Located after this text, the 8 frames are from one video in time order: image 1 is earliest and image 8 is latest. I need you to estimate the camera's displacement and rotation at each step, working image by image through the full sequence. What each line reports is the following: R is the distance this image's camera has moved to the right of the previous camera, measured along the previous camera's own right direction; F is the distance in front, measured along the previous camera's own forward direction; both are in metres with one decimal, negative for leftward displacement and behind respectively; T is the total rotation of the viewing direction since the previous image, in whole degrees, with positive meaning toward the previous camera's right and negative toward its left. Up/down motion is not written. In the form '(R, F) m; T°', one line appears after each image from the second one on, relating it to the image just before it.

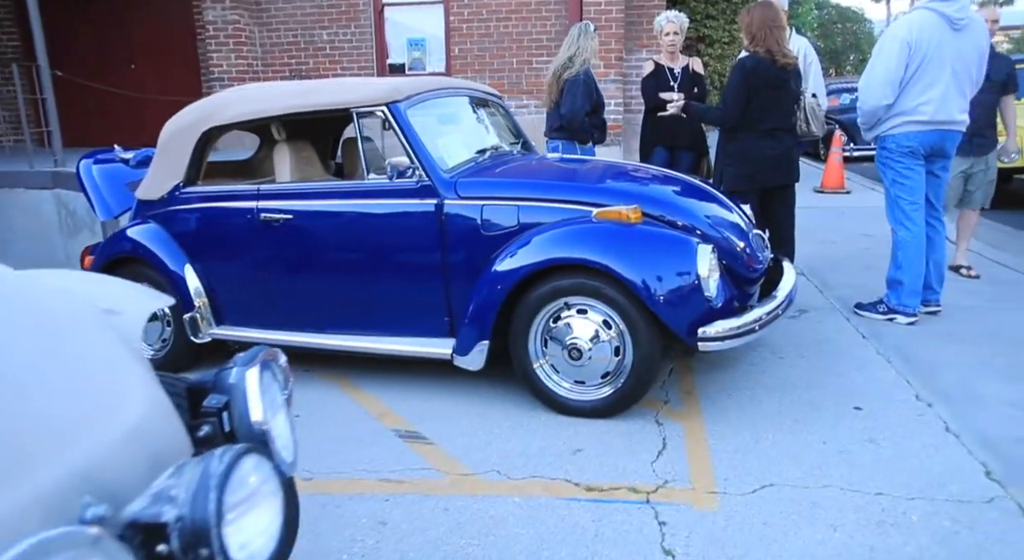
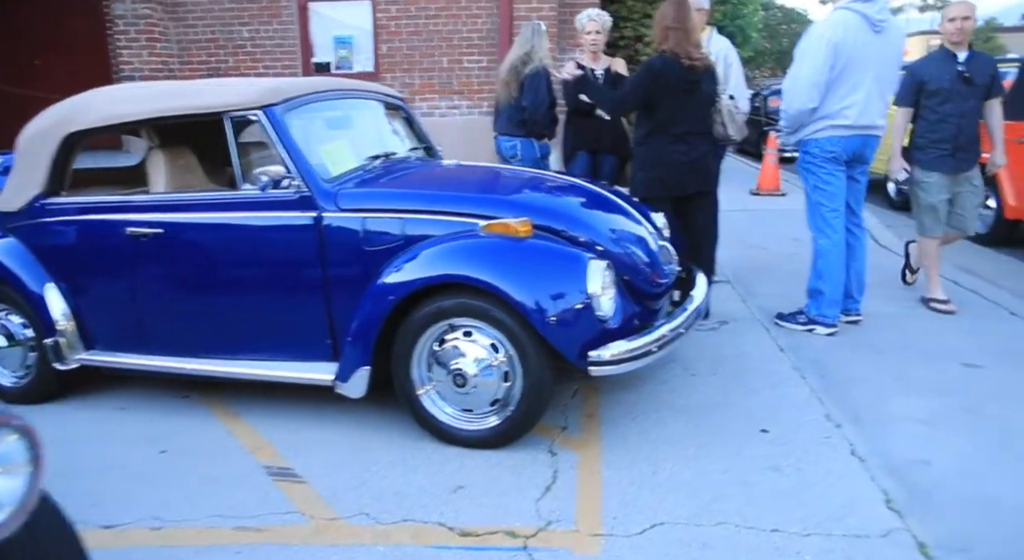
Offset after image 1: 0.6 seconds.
(+0.4, +0.3) m; +3°
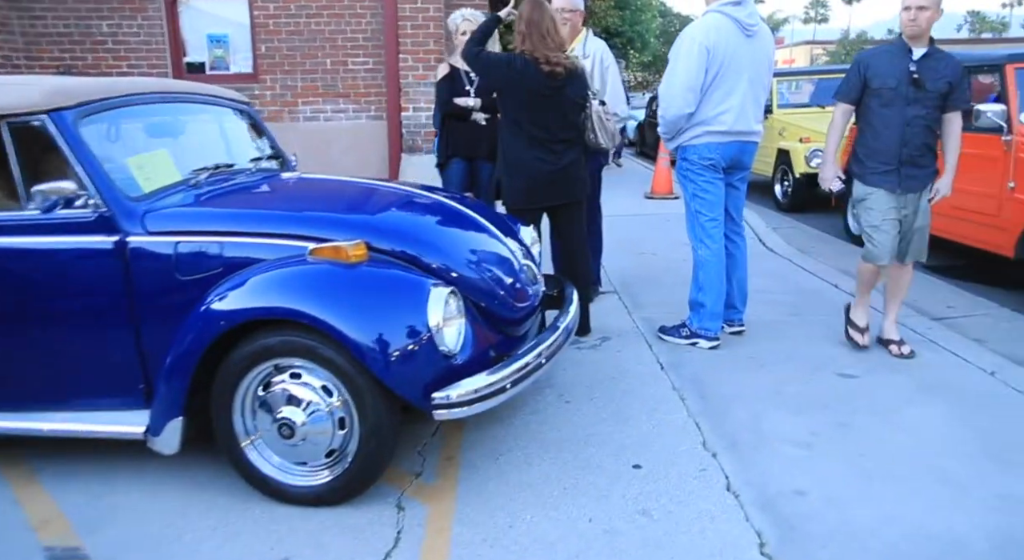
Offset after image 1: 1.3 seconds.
(+0.3, +0.4) m; +7°
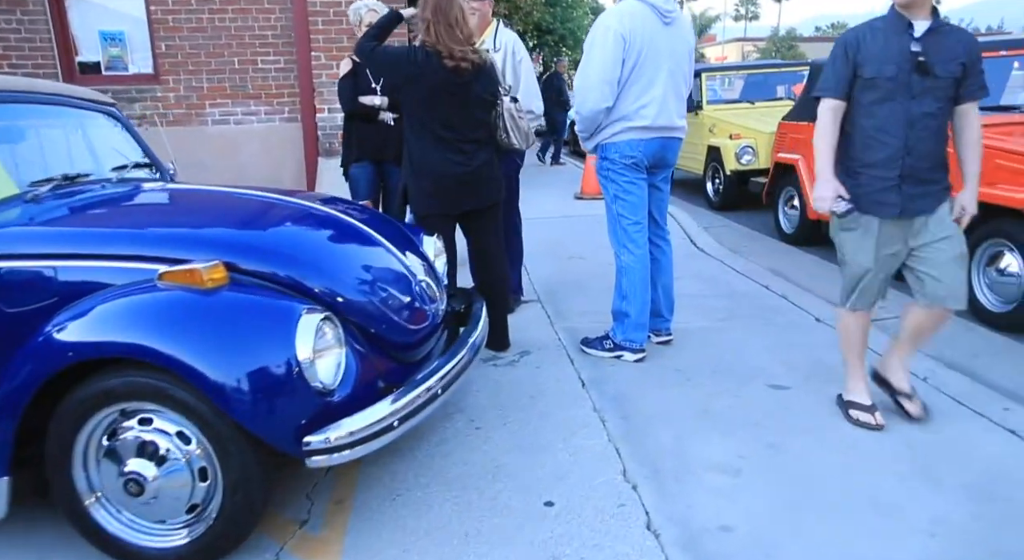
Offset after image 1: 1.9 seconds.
(+0.2, +0.3) m; +4°
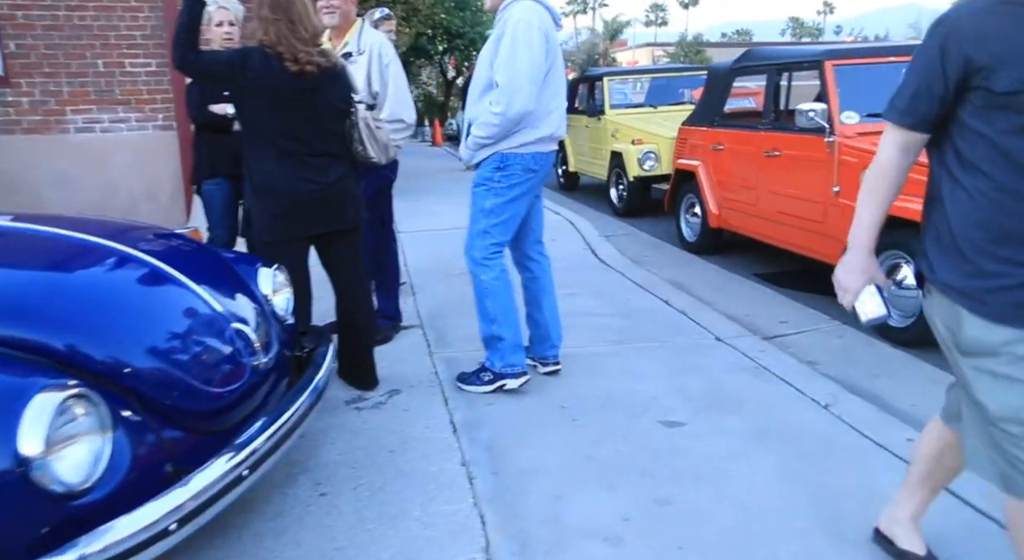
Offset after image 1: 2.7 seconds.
(+0.3, +0.4) m; +6°
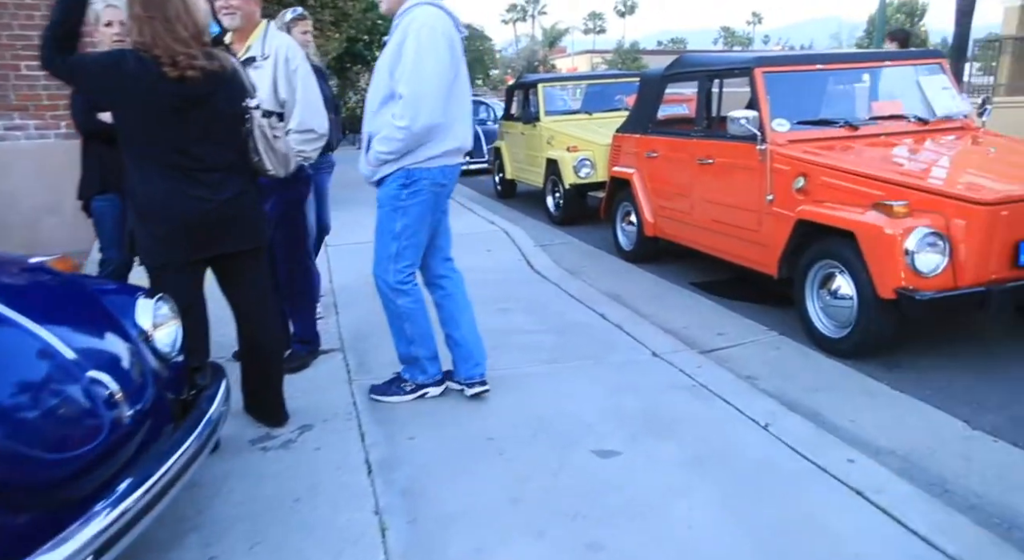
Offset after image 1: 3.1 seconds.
(+0.1, +0.3) m; +4°
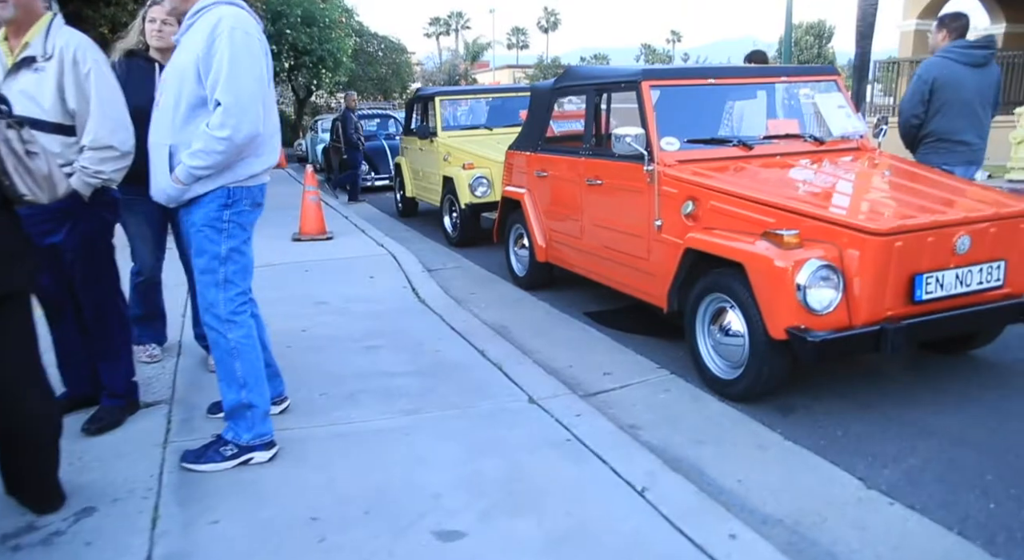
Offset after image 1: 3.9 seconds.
(+0.4, +0.5) m; +6°
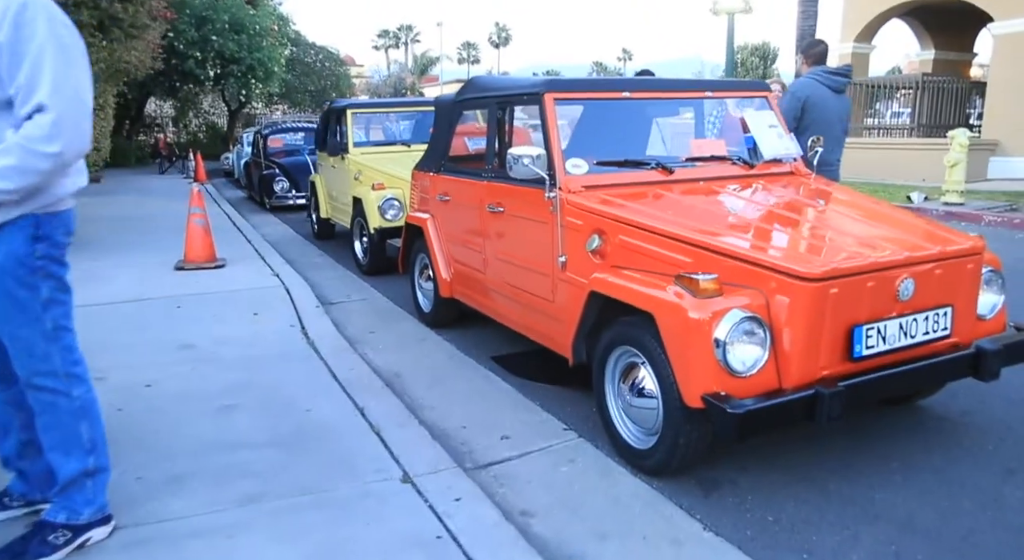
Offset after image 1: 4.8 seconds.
(+0.4, +0.7) m; +4°
